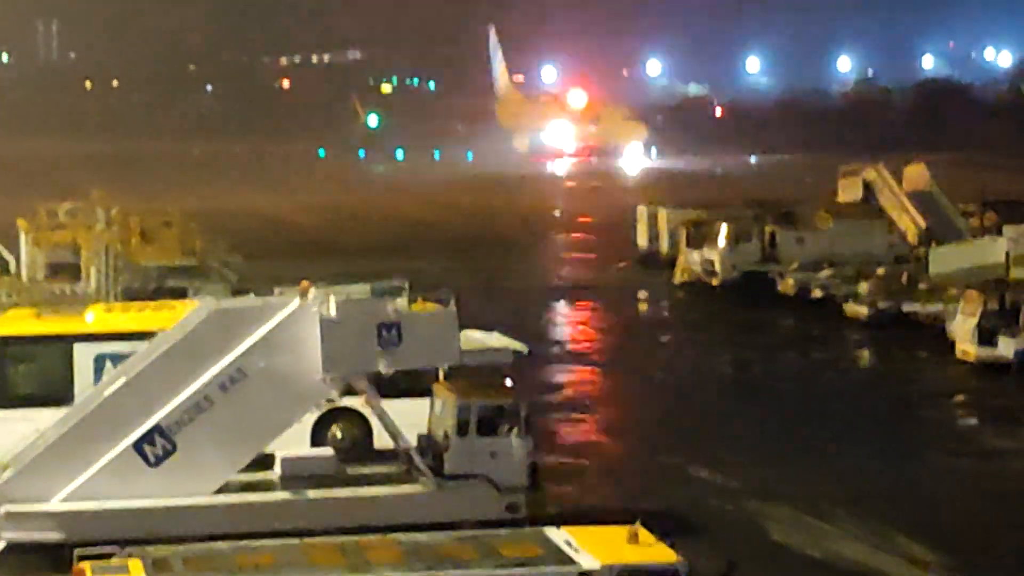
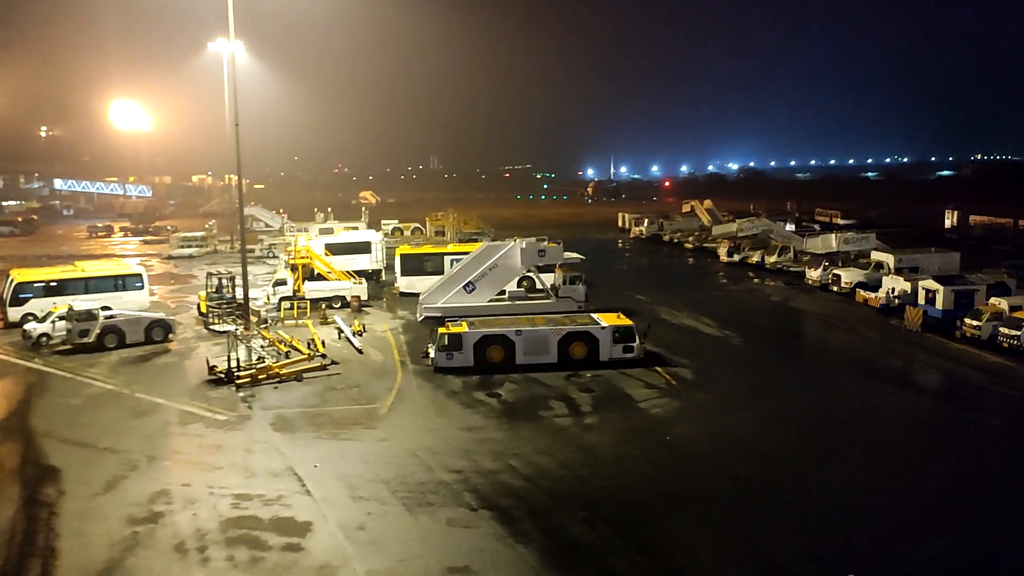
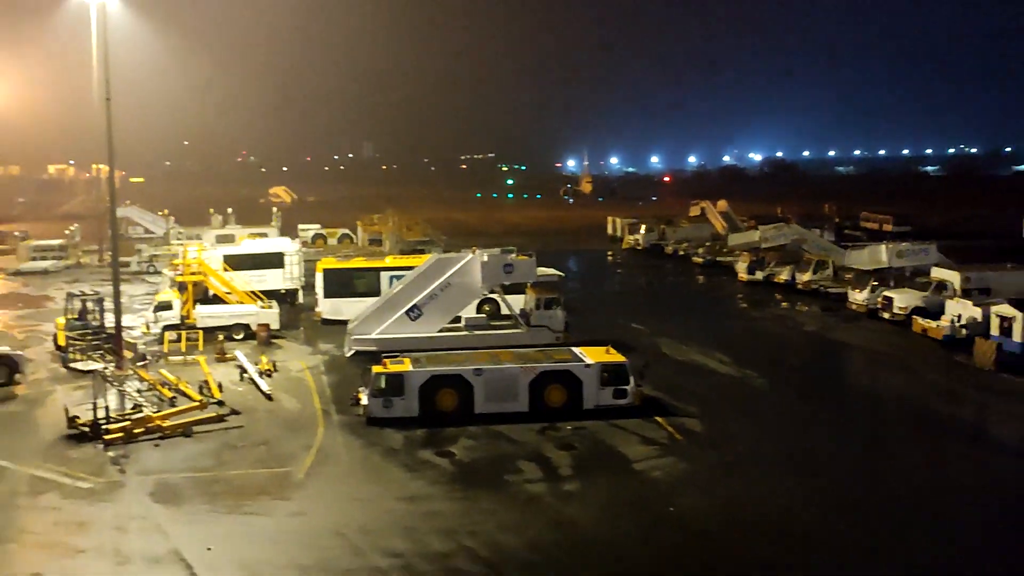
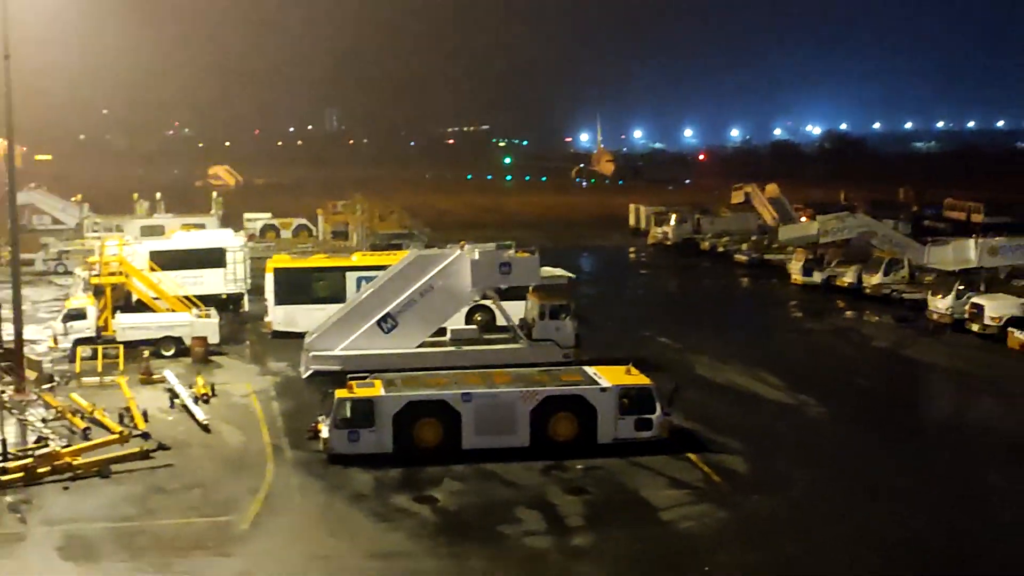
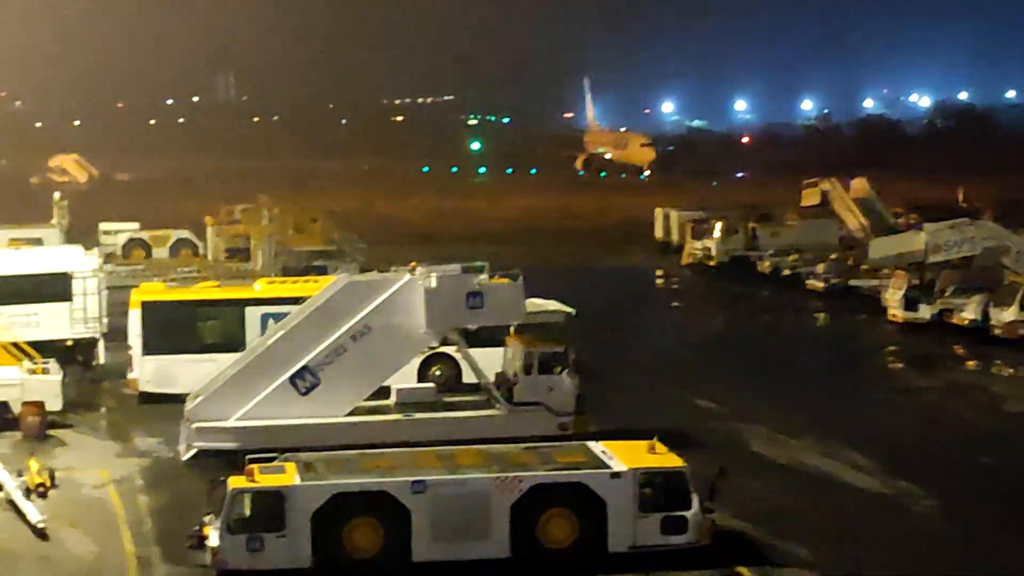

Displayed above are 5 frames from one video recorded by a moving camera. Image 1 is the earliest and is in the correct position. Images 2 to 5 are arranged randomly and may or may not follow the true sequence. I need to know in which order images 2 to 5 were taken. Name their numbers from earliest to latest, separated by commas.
5, 4, 3, 2
